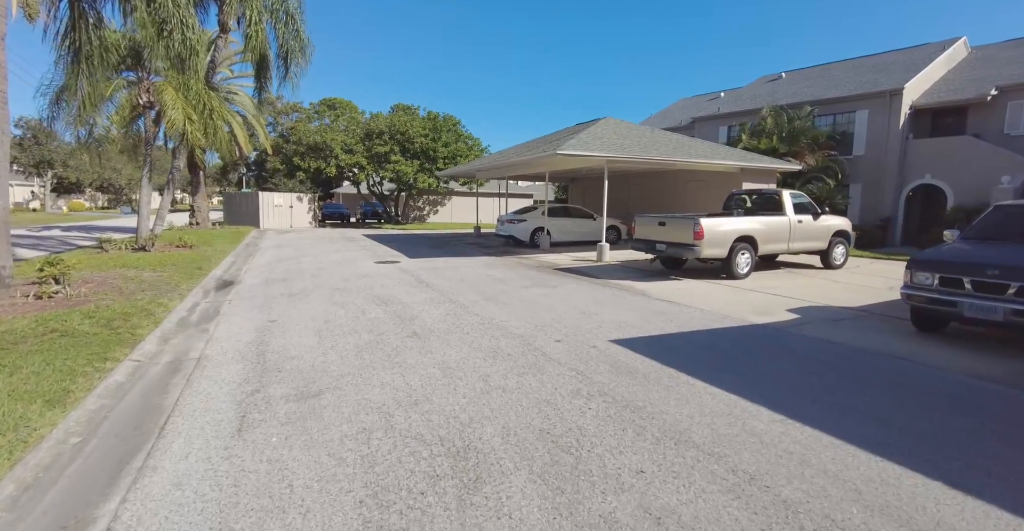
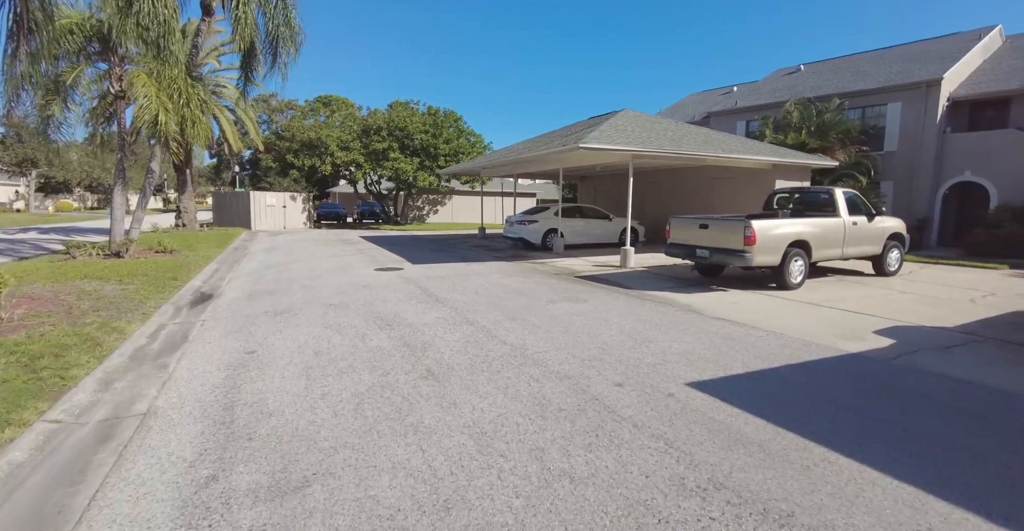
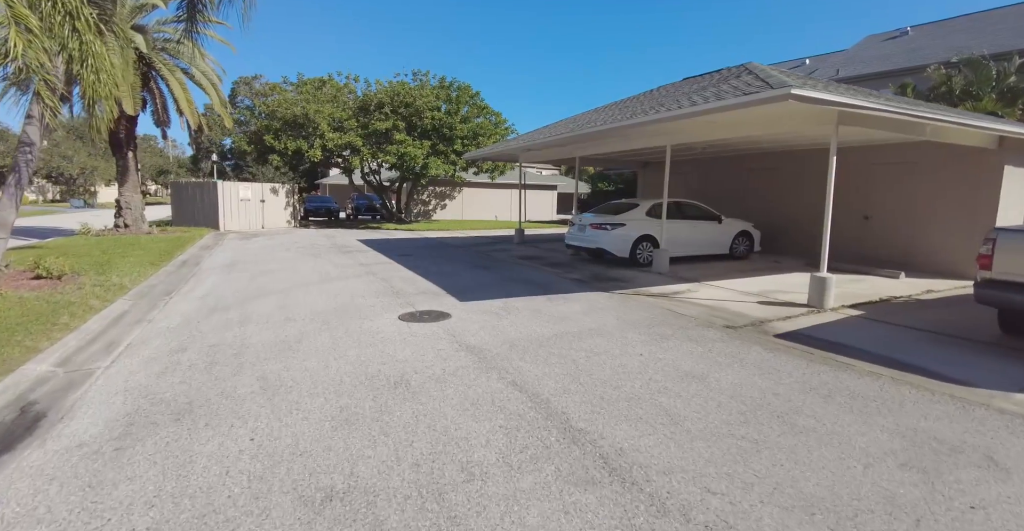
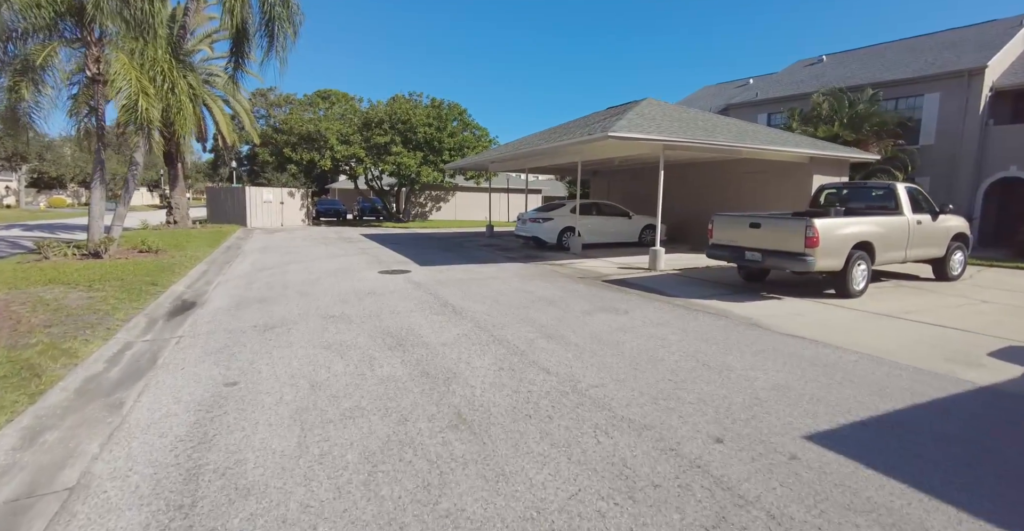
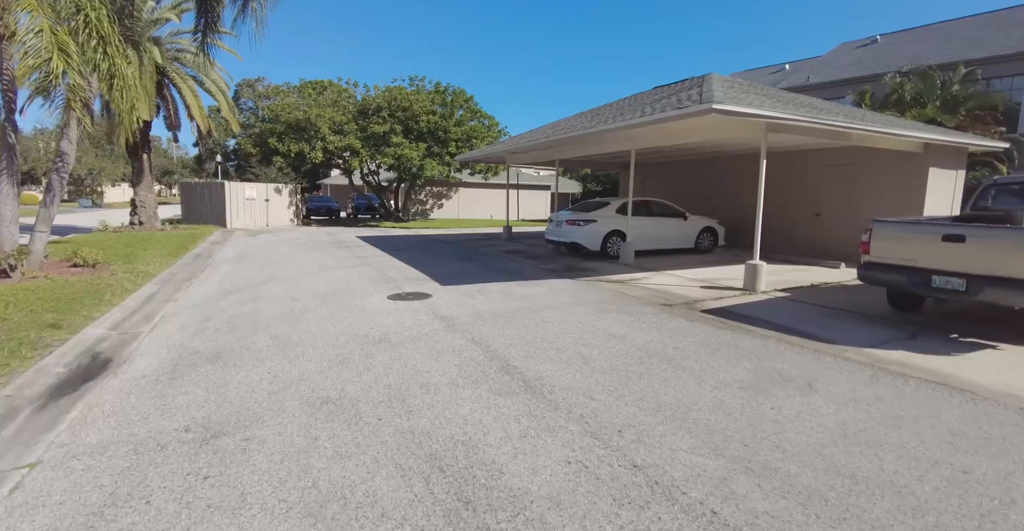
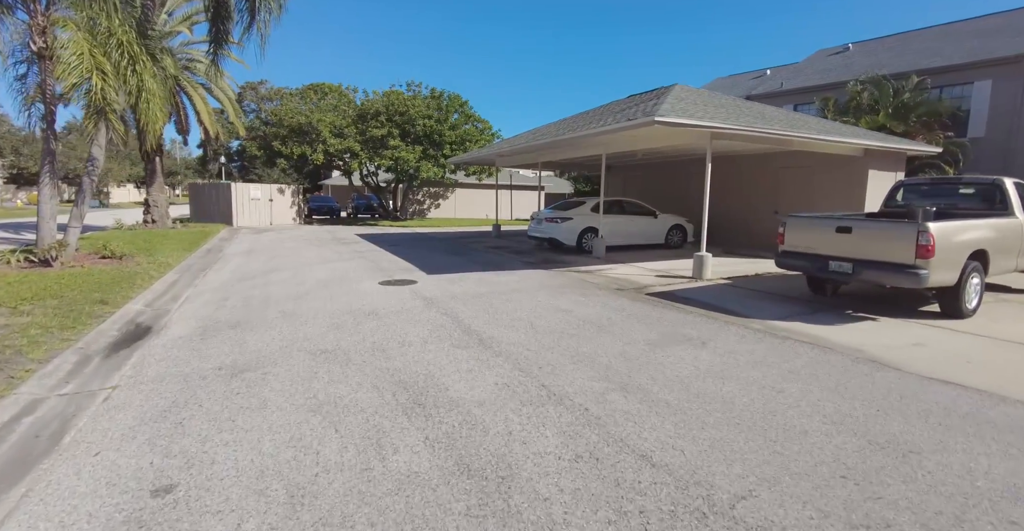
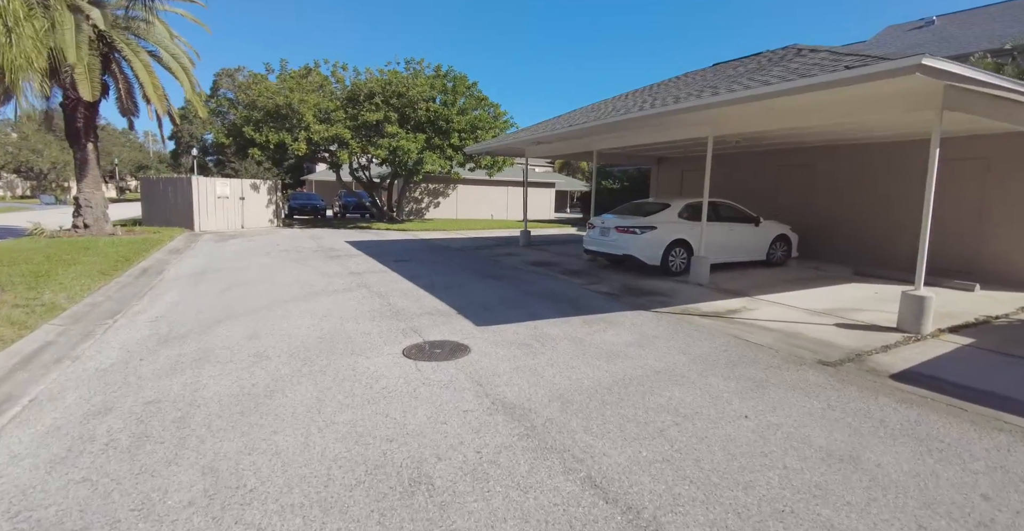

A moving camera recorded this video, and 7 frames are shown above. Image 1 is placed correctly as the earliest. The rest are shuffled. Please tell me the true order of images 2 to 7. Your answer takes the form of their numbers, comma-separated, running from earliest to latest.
2, 4, 6, 5, 3, 7
